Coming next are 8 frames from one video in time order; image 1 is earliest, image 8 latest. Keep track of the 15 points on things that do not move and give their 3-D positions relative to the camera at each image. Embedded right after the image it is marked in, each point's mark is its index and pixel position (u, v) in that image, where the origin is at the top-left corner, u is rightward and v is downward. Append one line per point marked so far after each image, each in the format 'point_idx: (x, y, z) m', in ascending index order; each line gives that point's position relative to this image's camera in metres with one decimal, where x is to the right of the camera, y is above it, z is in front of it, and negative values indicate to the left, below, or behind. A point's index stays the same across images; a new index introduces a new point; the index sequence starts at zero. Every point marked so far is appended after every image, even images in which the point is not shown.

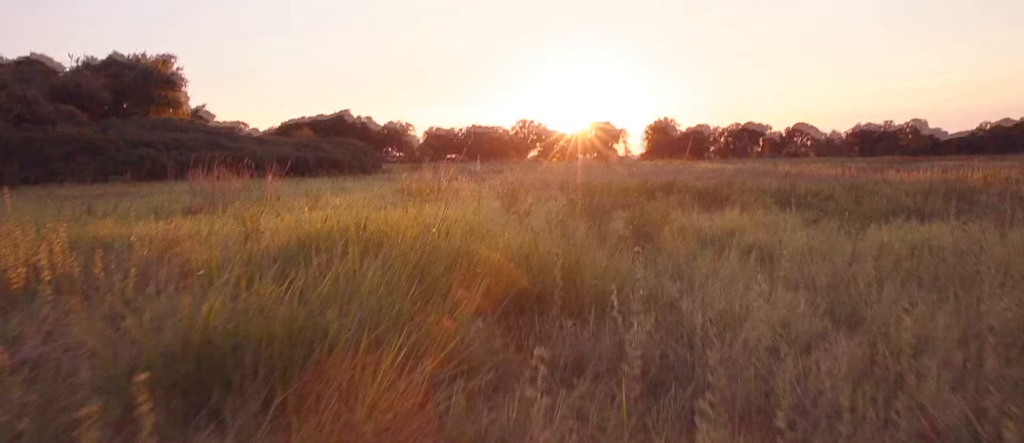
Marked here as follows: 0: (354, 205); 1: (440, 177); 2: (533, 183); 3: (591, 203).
0: (-2.8, +0.3, +14.1) m
1: (-1.5, +1.0, +16.9) m
2: (+0.5, +0.9, +18.5) m
3: (+1.2, +0.2, +10.9) m
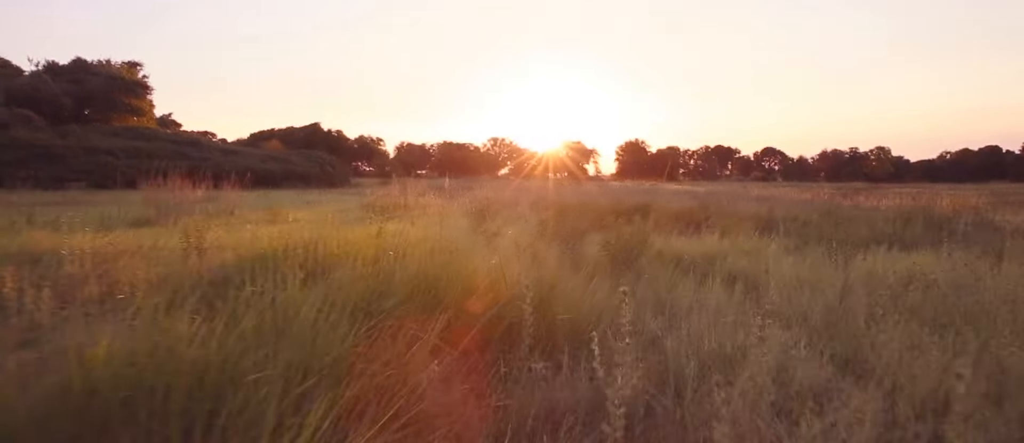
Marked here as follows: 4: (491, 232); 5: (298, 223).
0: (-3.4, 0.0, +13.4) m
1: (-2.2, +0.6, +16.3) m
2: (-0.2, +0.5, +18.0) m
3: (+0.8, -0.1, +10.4) m
4: (-0.2, -0.2, +9.5) m
5: (-3.5, -0.1, +12.8) m
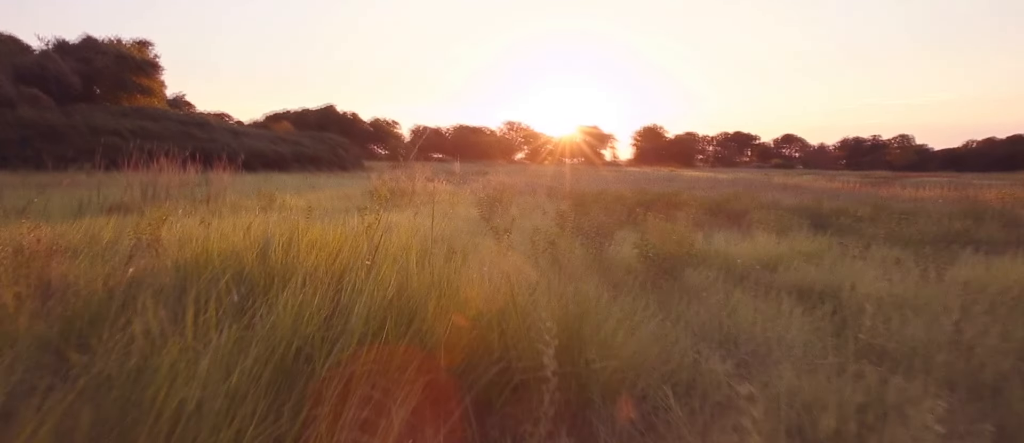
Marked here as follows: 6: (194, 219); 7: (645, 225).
0: (-3.1, +0.2, +12.2) m
1: (-1.9, +0.8, +15.0) m
2: (+0.1, +0.7, +16.6) m
3: (+1.0, 0.0, +9.0) m
4: (0.0, -0.1, +8.2) m
5: (-3.3, +0.1, +11.6) m
6: (-3.8, 0.0, +9.4) m
7: (+1.5, -0.1, +8.3) m
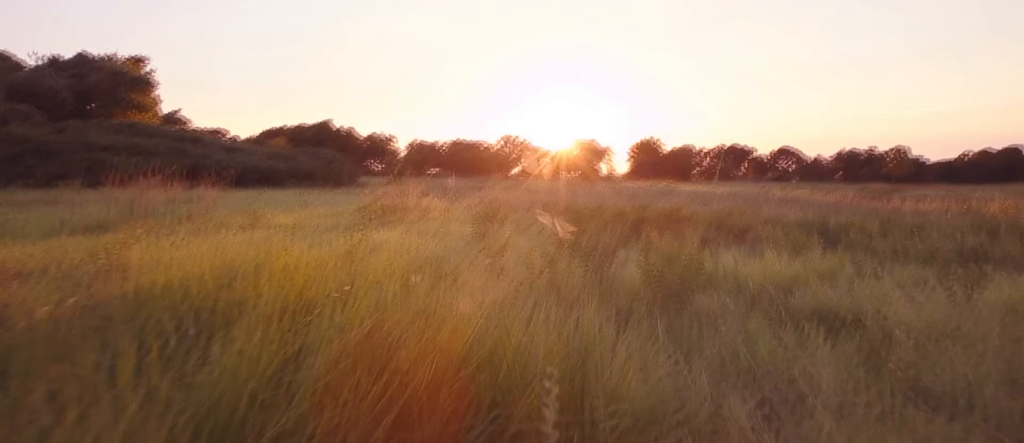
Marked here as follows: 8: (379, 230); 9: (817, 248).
0: (-3.2, -0.1, +11.7) m
1: (-2.0, +0.5, +14.6) m
2: (0.0, +0.4, +16.2) m
3: (+0.9, -0.2, +8.6) m
4: (-0.1, -0.3, +7.7) m
5: (-3.3, -0.2, +11.1) m
6: (-3.9, -0.2, +8.9) m
7: (+1.4, -0.2, +7.9) m
8: (-1.8, -0.1, +10.2) m
9: (+3.3, -0.3, +8.2) m
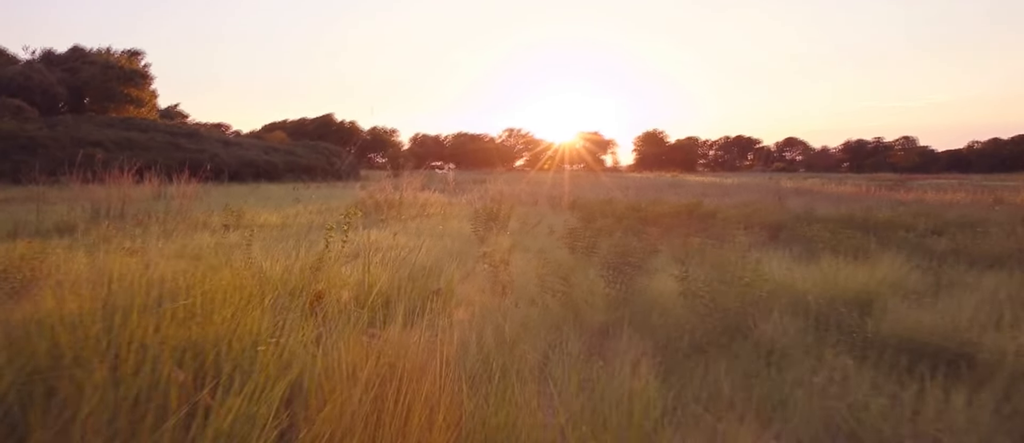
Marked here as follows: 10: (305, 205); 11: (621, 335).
0: (-3.1, -0.1, +10.6) m
1: (-1.9, +0.6, +13.4) m
2: (+0.1, +0.4, +15.0) m
3: (+1.0, -0.2, +7.4) m
4: (0.0, -0.3, +6.6) m
5: (-3.3, -0.2, +10.0) m
6: (-3.8, -0.2, +7.8) m
7: (+1.5, -0.2, +6.7) m
8: (-1.7, -0.1, +9.1) m
9: (+3.3, -0.3, +7.0) m
10: (-4.3, +0.4, +15.7) m
11: (+0.6, -0.5, +3.9) m
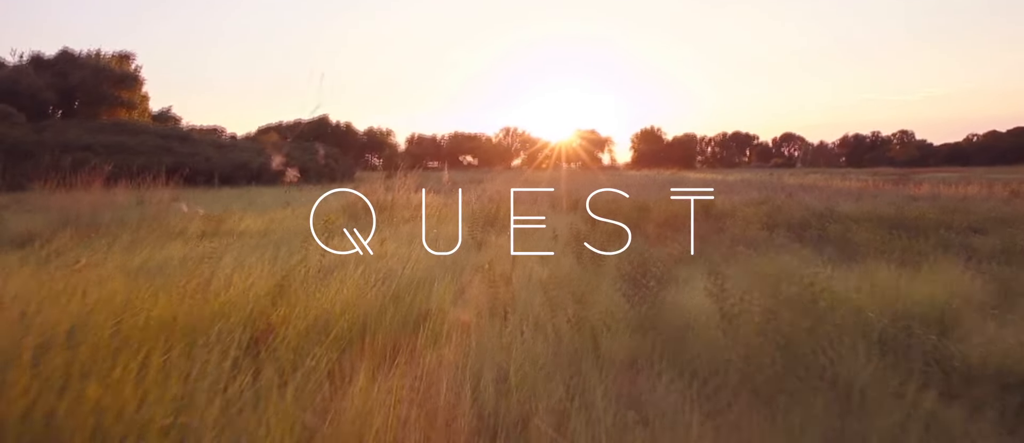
0: (-3.1, -0.2, +9.7) m
1: (-1.9, +0.5, +12.6) m
2: (+0.1, +0.4, +14.2) m
3: (+1.0, -0.2, +6.6) m
4: (0.0, -0.3, +5.7) m
5: (-3.3, -0.2, +9.1) m
6: (-3.8, -0.3, +6.9) m
7: (+1.5, -0.3, +5.9) m
8: (-1.7, -0.2, +8.3) m
9: (+3.3, -0.3, +6.2) m
10: (-4.3, +0.3, +14.8) m
11: (+0.6, -0.6, +3.1) m
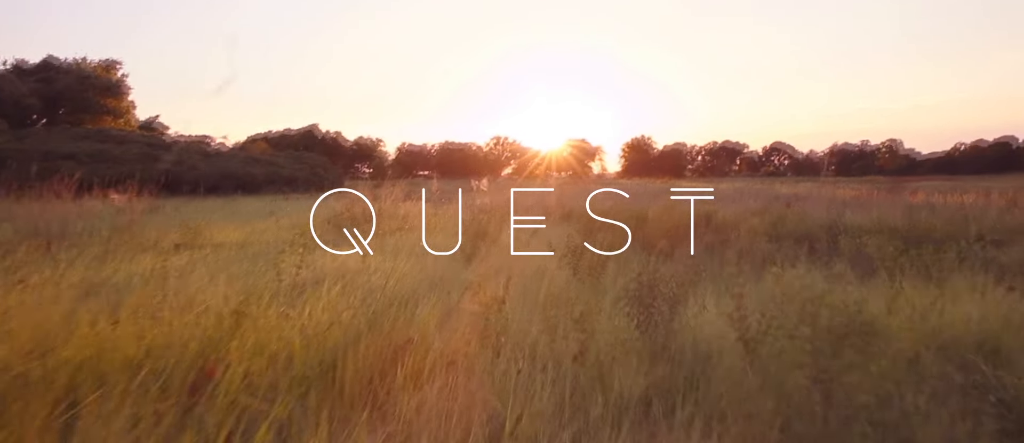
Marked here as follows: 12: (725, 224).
0: (-3.2, -0.3, +9.2) m
1: (-2.0, +0.3, +12.1) m
2: (-0.1, +0.2, +13.7) m
3: (+0.9, -0.3, +6.1) m
4: (-0.1, -0.4, +5.2) m
5: (-3.4, -0.4, +8.6) m
6: (-3.9, -0.4, +6.4) m
7: (+1.4, -0.4, +5.4) m
8: (-1.8, -0.3, +7.7) m
9: (+3.3, -0.4, +5.8) m
10: (-4.5, +0.1, +14.3) m
11: (+0.6, -0.6, +2.6) m
12: (+3.0, 0.0, +10.5) m
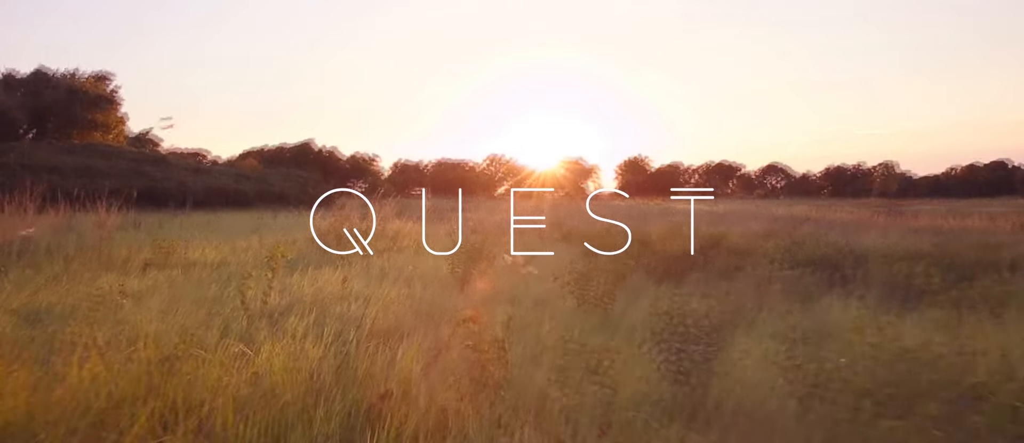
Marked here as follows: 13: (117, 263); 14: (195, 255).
0: (-3.3, -0.5, +8.5) m
1: (-2.1, 0.0, +11.4) m
2: (-0.2, -0.1, +13.0) m
3: (+0.9, -0.5, +5.4) m
4: (-0.1, -0.6, +4.5) m
5: (-3.4, -0.6, +7.8) m
6: (-3.9, -0.6, +5.6) m
7: (+1.4, -0.5, +4.7) m
8: (-1.8, -0.5, +7.0) m
9: (+3.3, -0.5, +5.1) m
10: (-4.6, -0.3, +13.5) m
11: (+0.6, -0.7, +1.9) m
12: (+2.9, -0.3, +9.9) m
13: (-4.7, -0.5, +8.9) m
14: (-4.3, -0.5, +10.3) m
